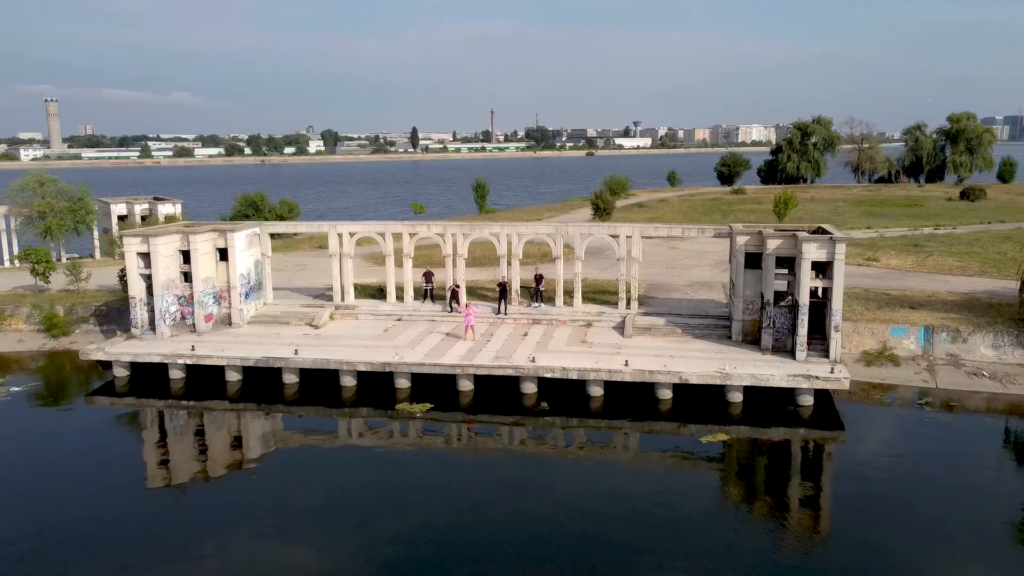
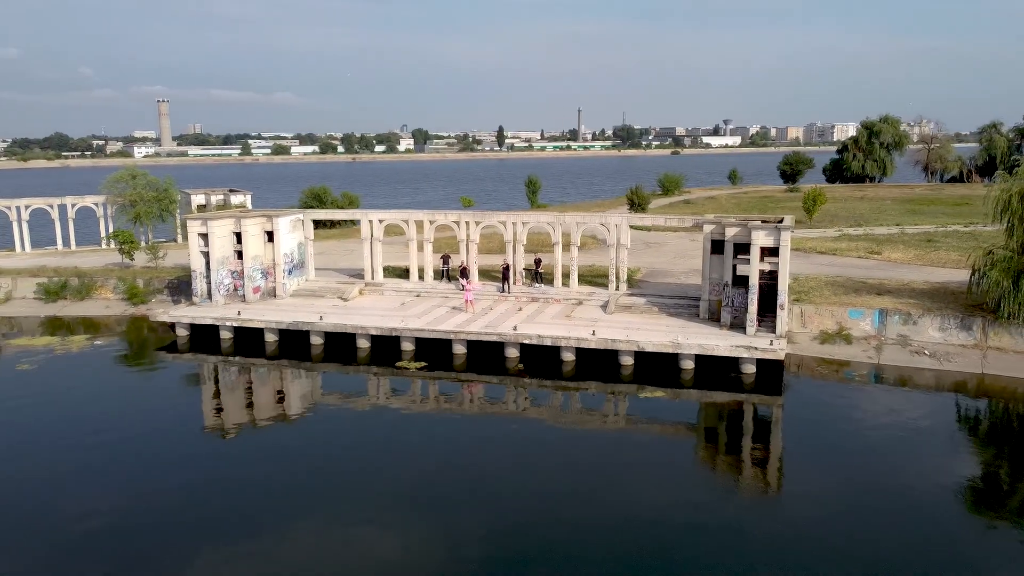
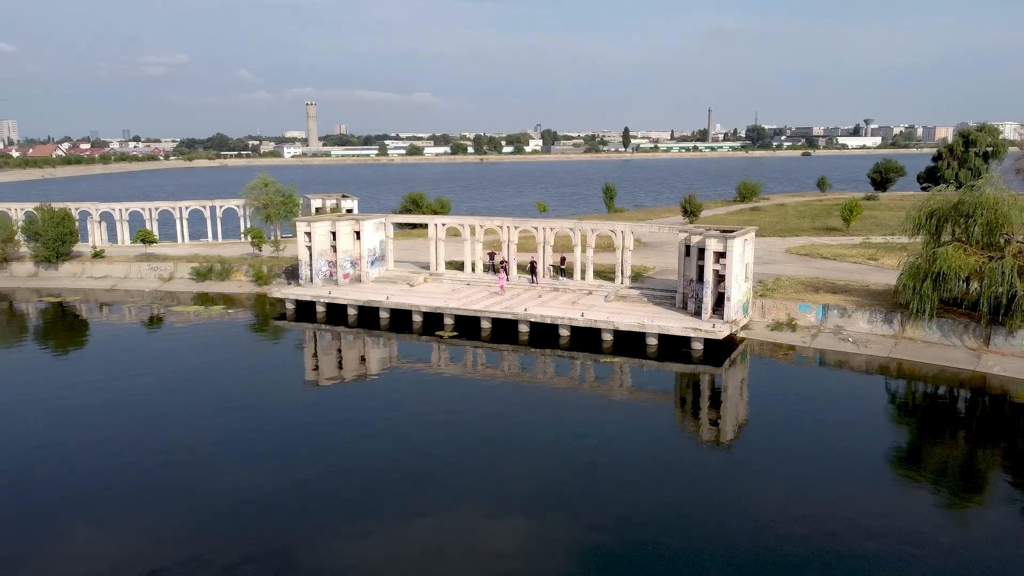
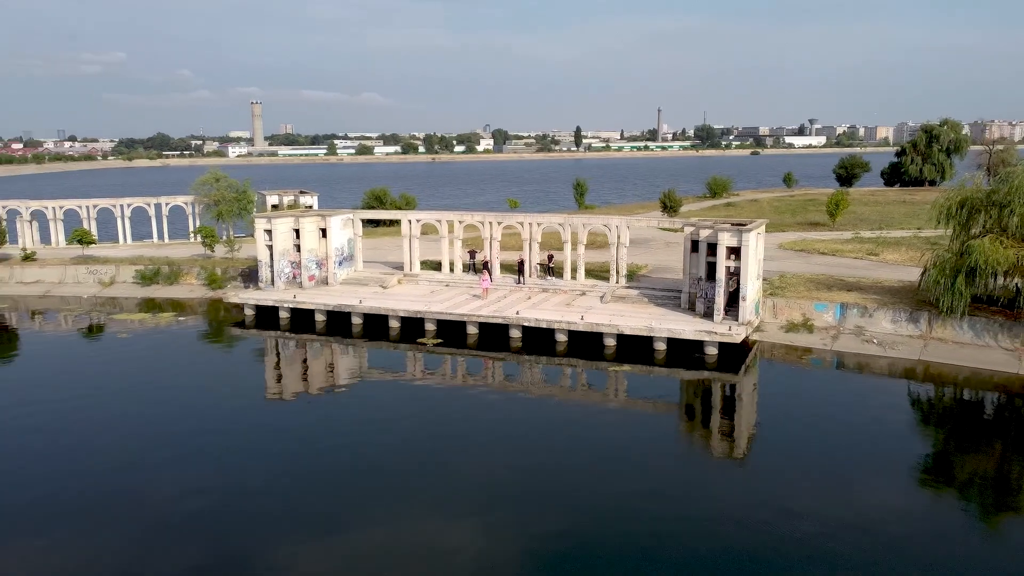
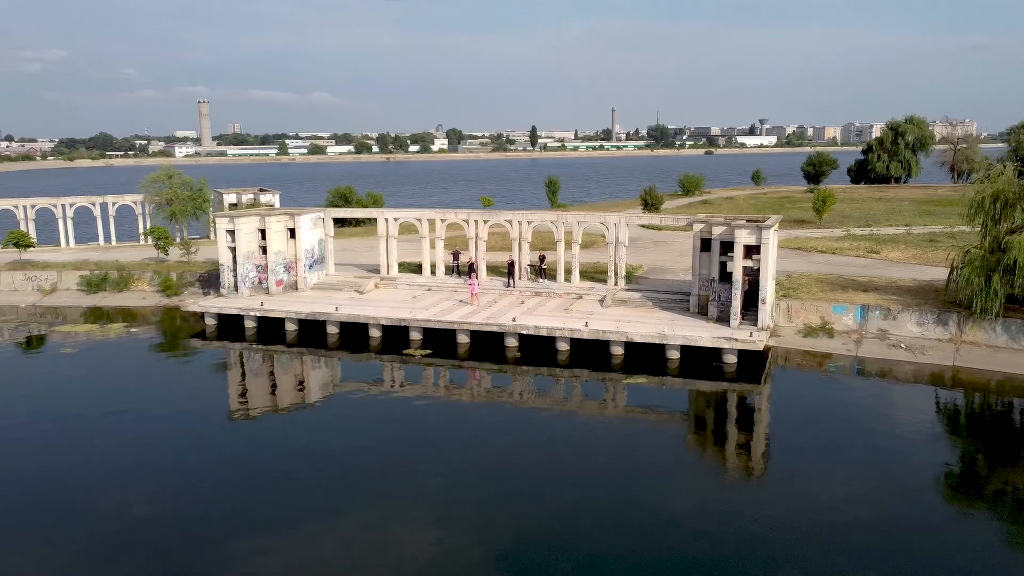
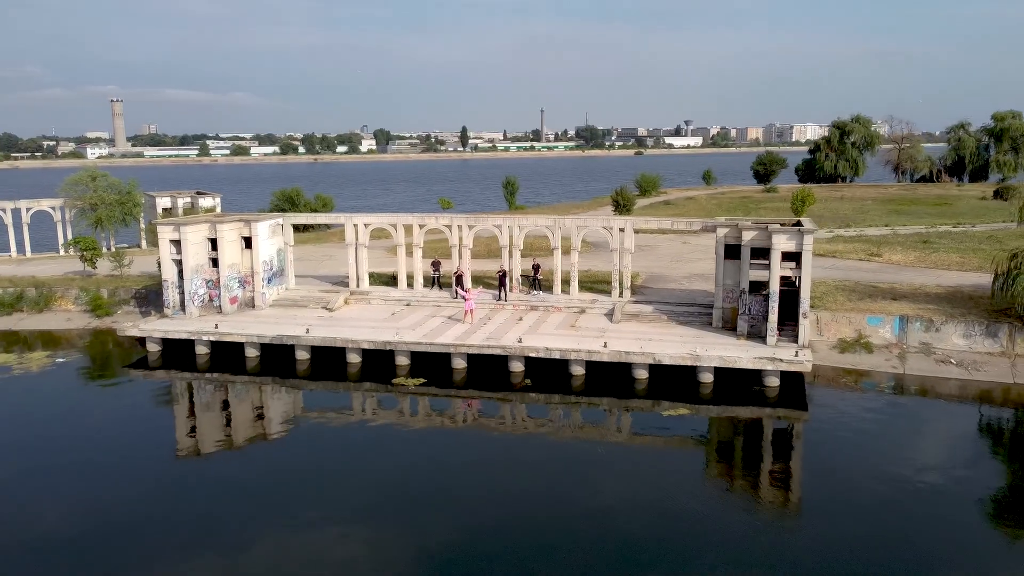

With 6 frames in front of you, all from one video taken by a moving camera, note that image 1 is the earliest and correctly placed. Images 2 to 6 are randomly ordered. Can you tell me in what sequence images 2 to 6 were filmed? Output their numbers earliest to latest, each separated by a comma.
6, 2, 5, 4, 3
